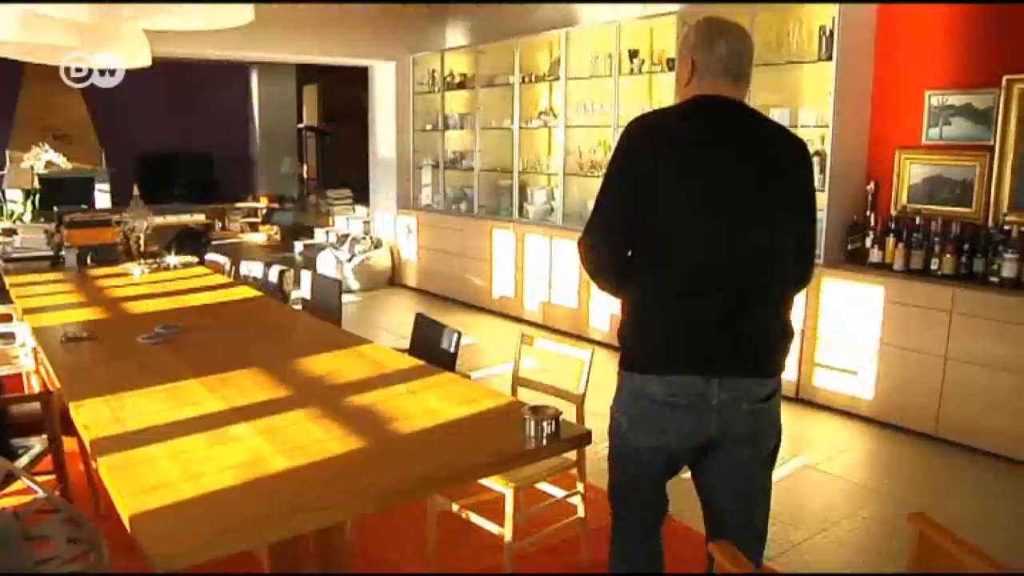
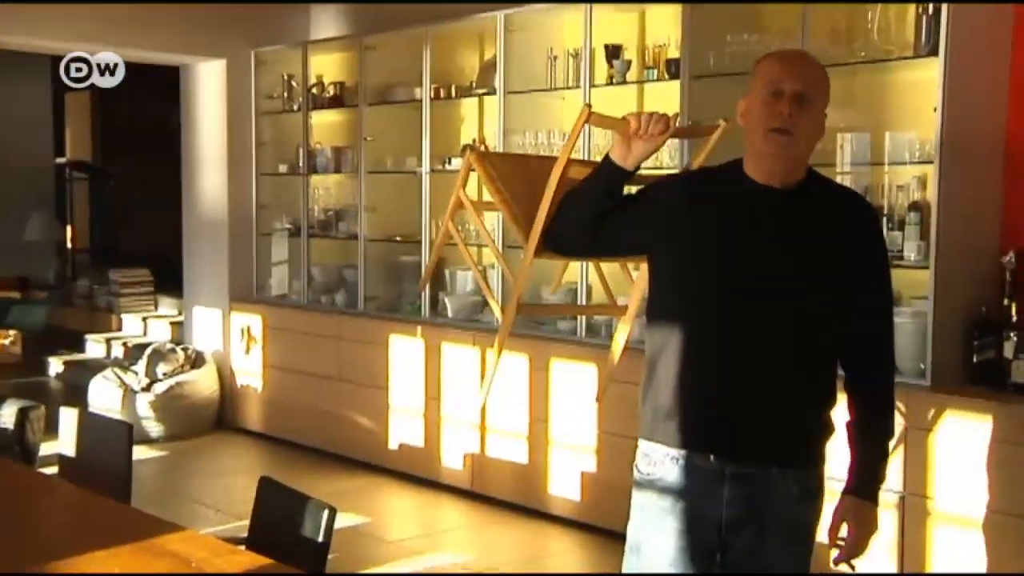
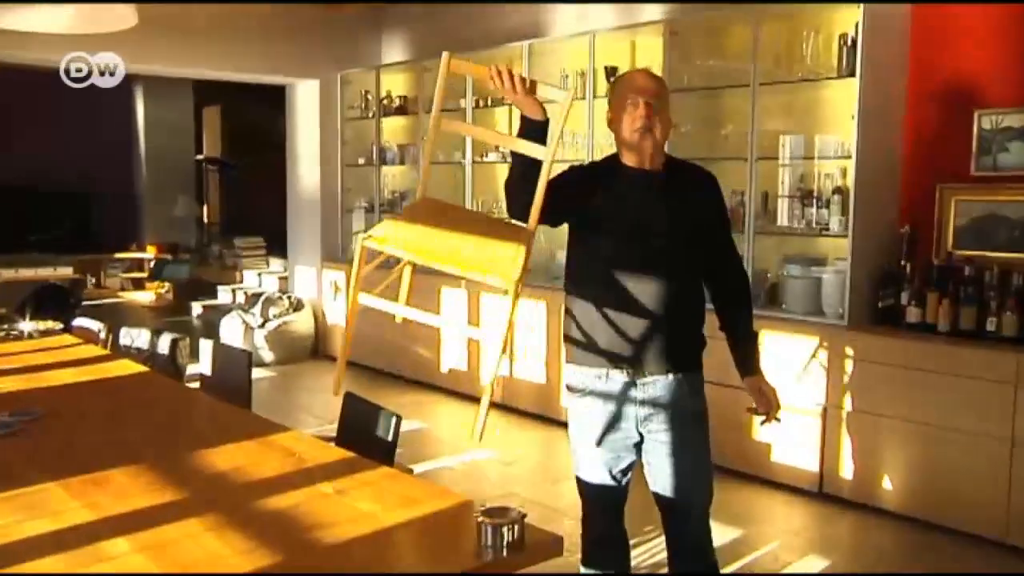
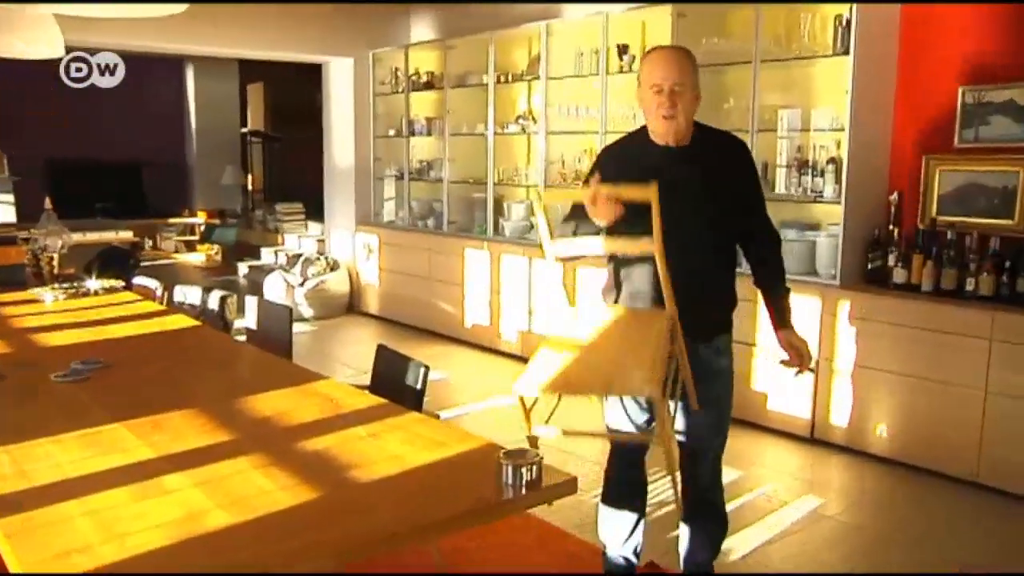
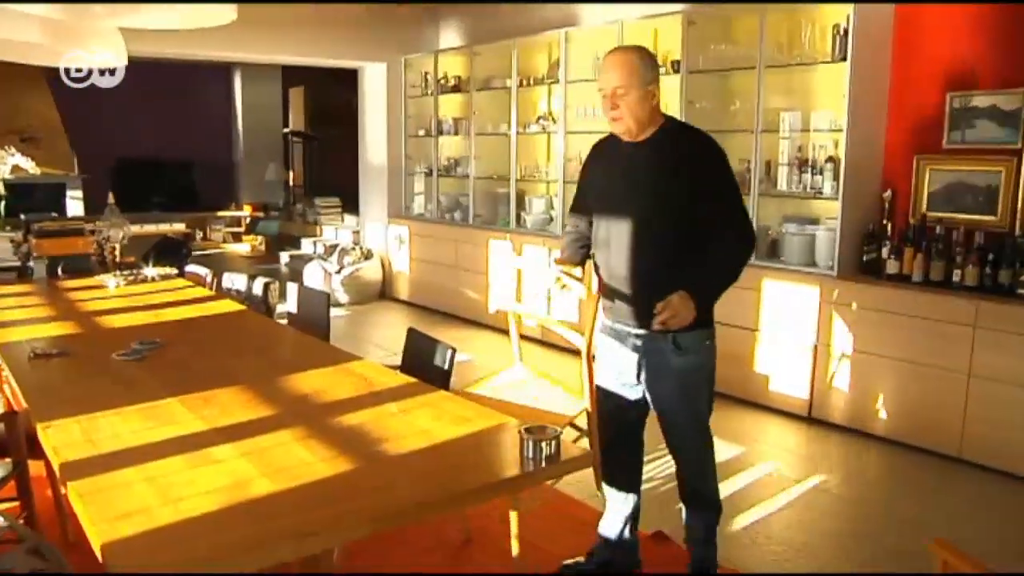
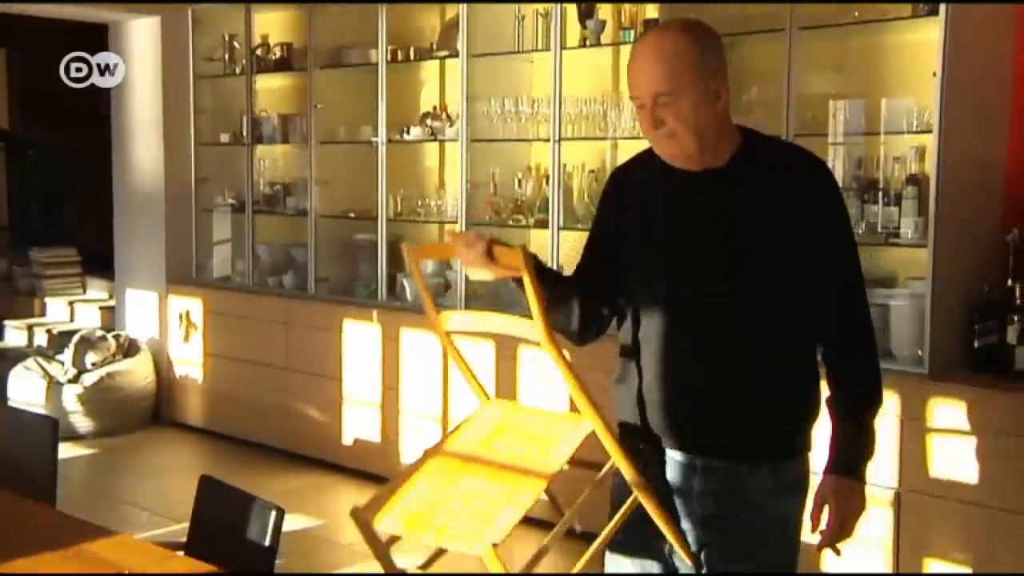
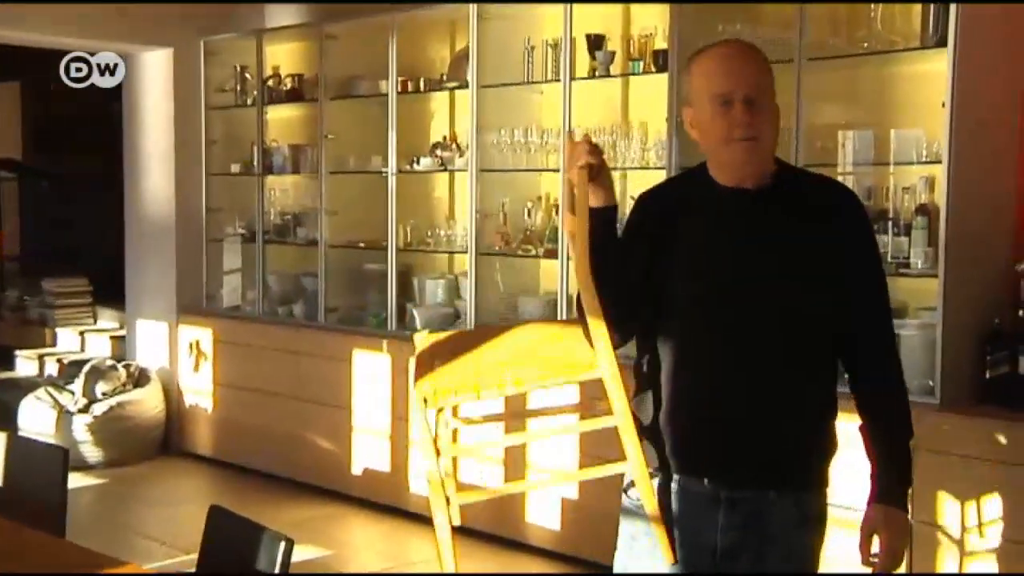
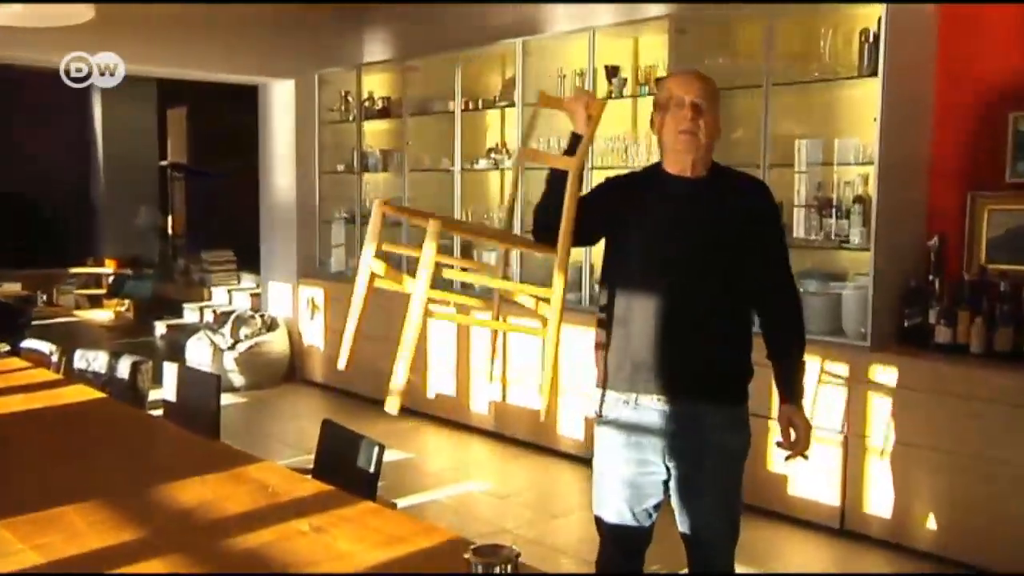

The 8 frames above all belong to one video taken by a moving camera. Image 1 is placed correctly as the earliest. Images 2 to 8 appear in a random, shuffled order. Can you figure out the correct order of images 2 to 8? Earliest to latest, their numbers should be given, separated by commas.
5, 4, 3, 8, 2, 7, 6
